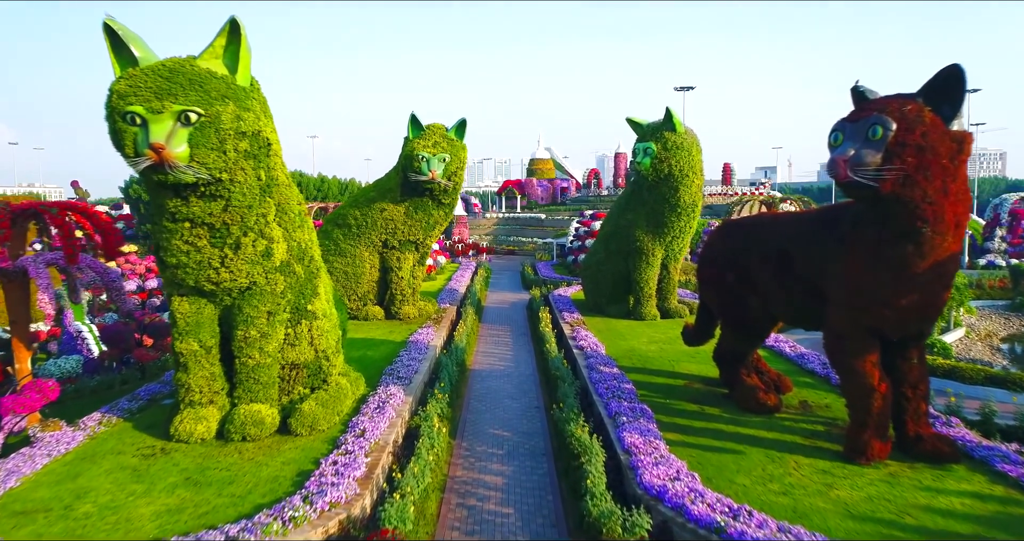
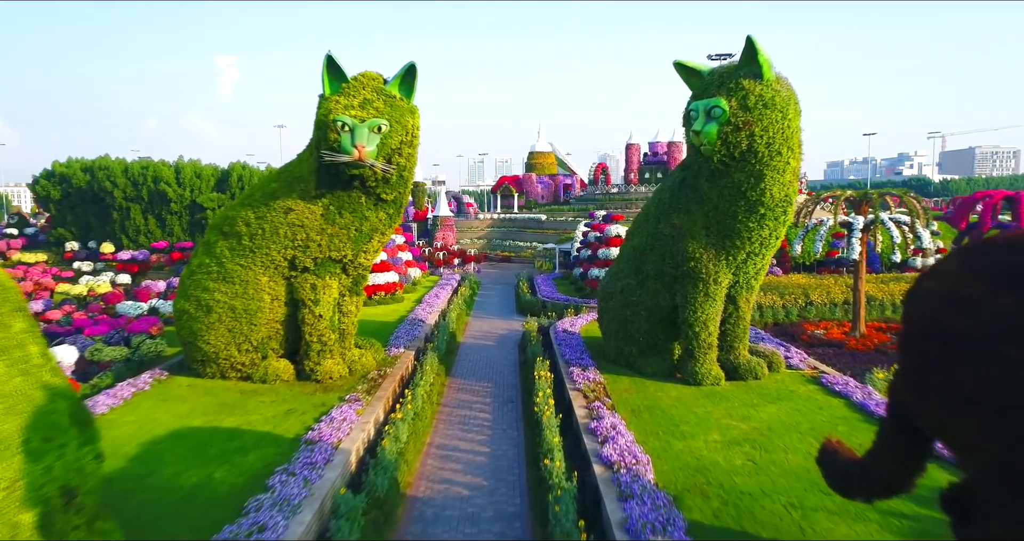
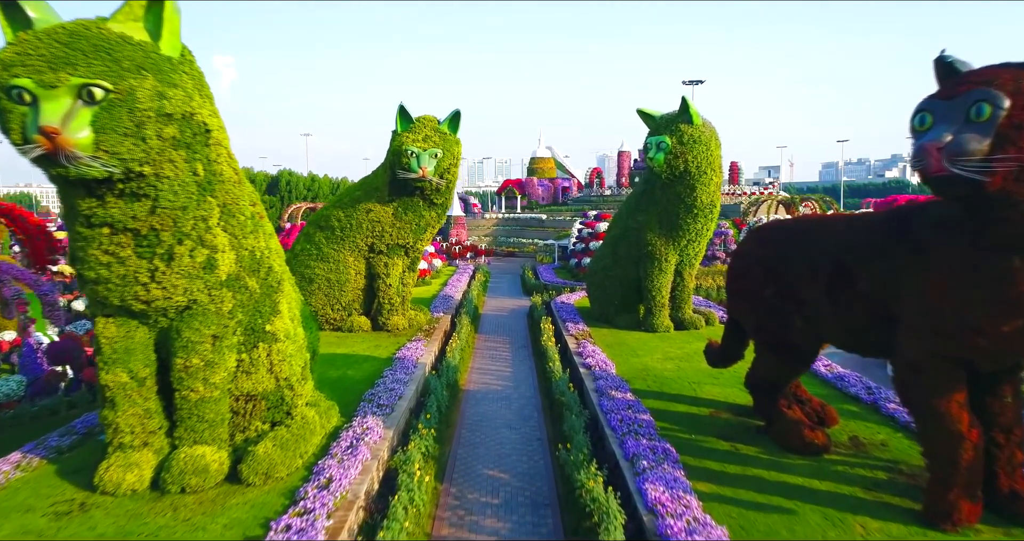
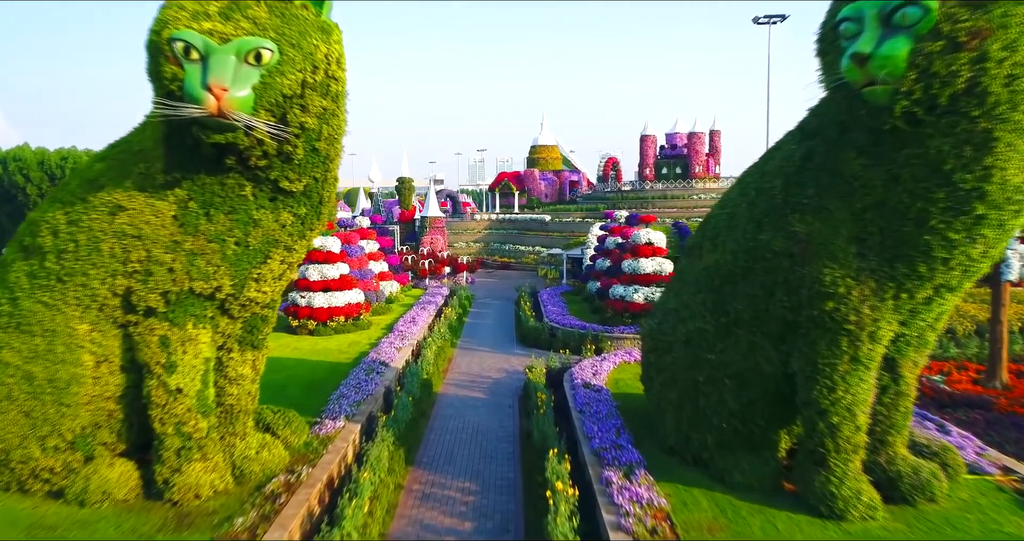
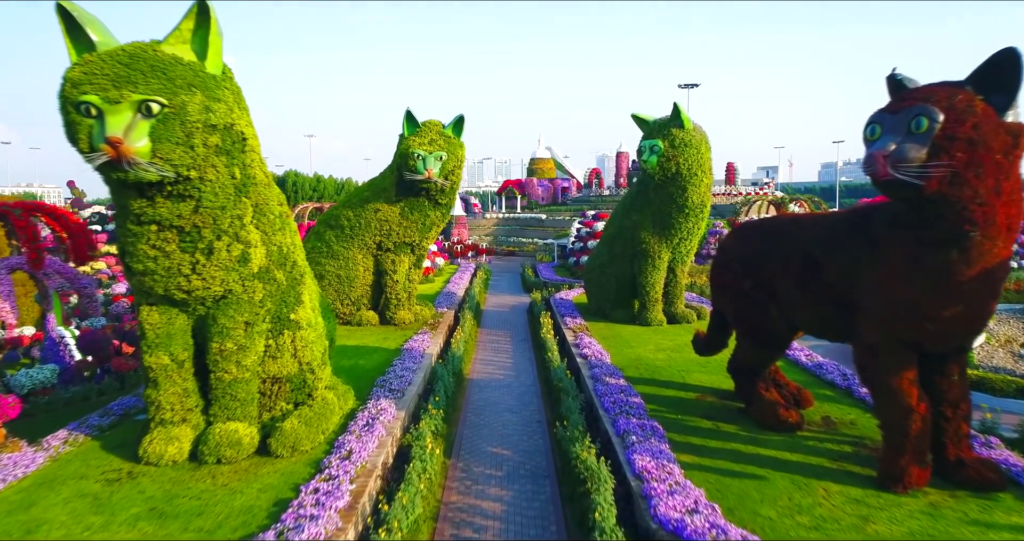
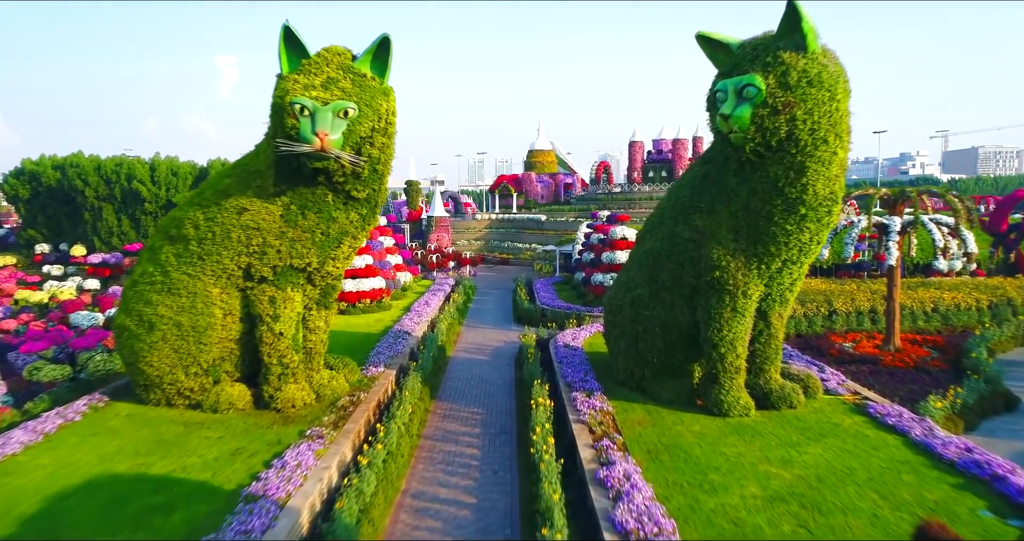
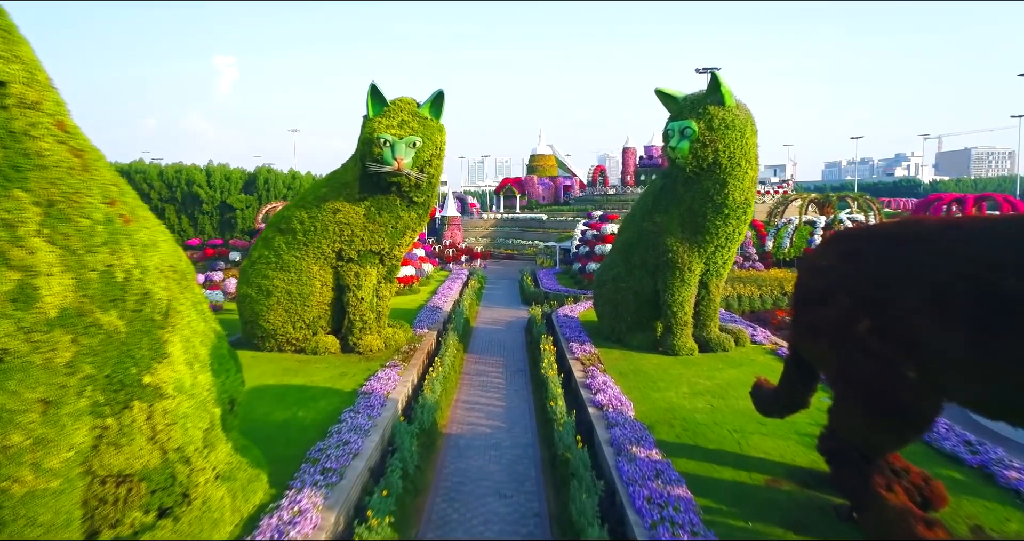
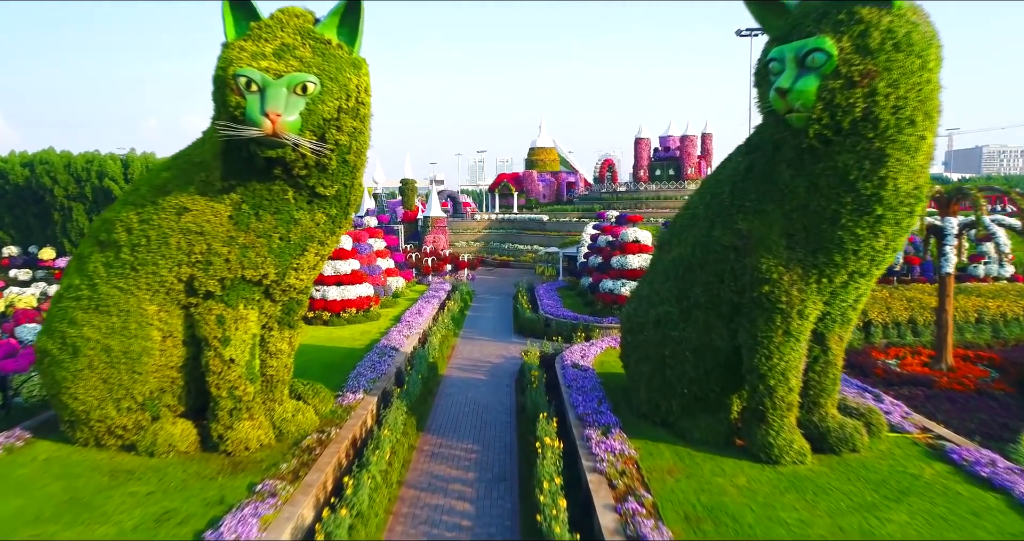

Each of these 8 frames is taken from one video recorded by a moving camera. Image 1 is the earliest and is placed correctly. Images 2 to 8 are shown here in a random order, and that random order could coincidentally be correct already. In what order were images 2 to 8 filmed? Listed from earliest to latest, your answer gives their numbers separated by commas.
5, 3, 7, 2, 6, 8, 4
